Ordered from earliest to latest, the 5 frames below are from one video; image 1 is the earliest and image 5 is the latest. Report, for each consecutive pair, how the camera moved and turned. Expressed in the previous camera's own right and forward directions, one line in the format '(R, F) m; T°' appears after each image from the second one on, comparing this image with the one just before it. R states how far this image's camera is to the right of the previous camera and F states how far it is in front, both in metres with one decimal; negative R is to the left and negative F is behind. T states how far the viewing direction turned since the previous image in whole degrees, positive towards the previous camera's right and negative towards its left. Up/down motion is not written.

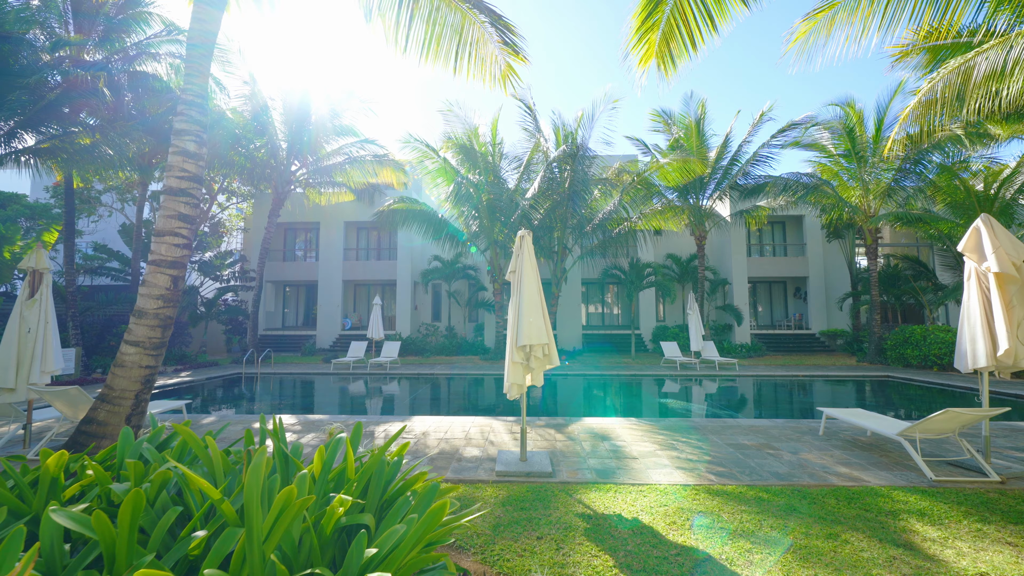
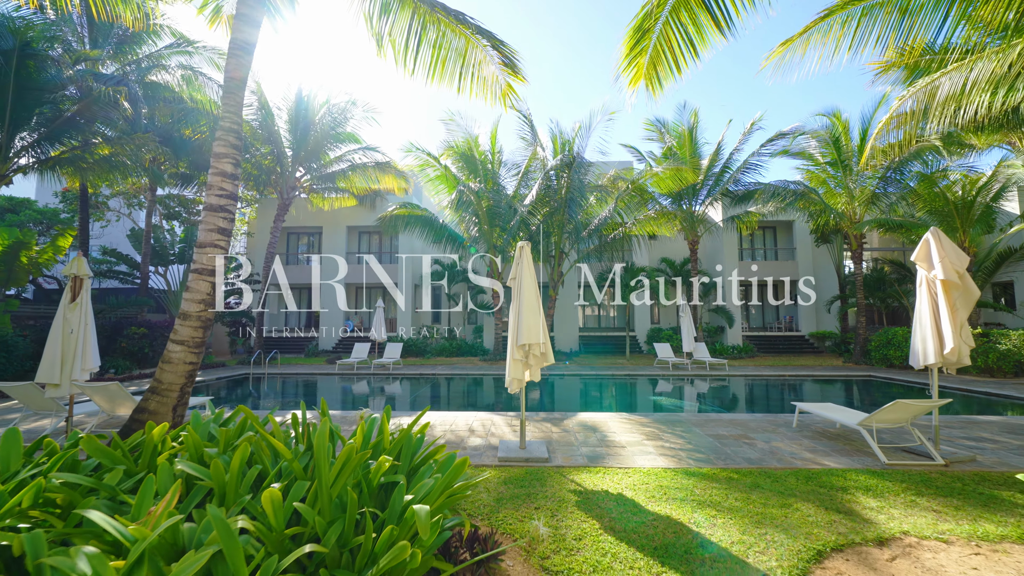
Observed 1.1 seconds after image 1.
(0.0, -0.5) m; 0°
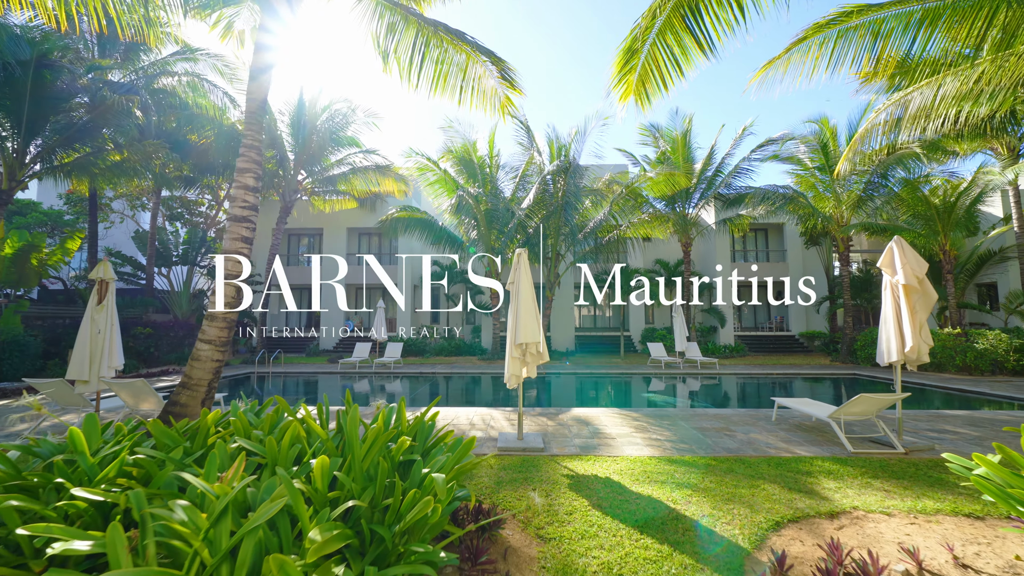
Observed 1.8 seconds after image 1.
(0.0, -0.4) m; 0°
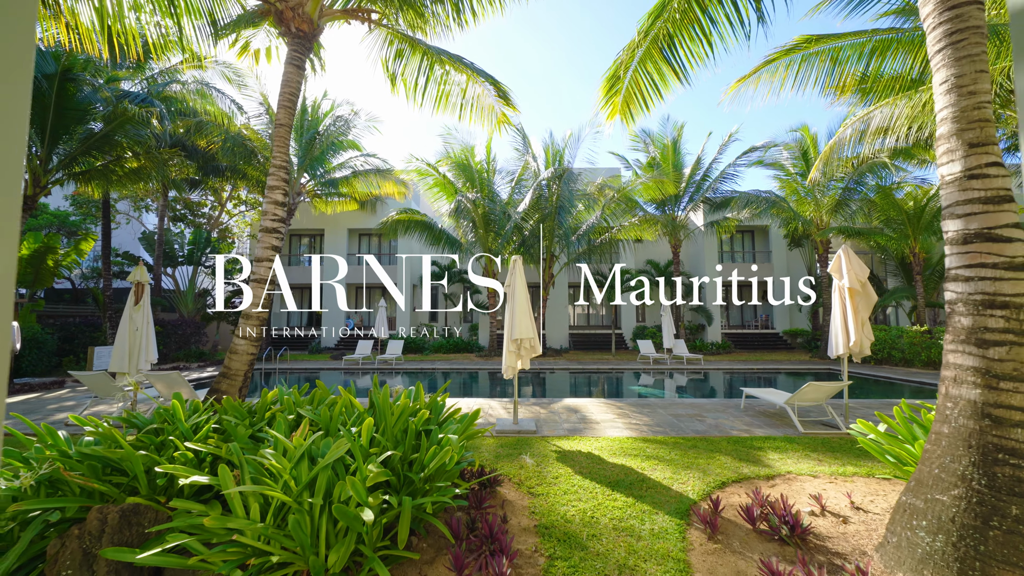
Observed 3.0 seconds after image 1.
(0.0, -0.7) m; +1°
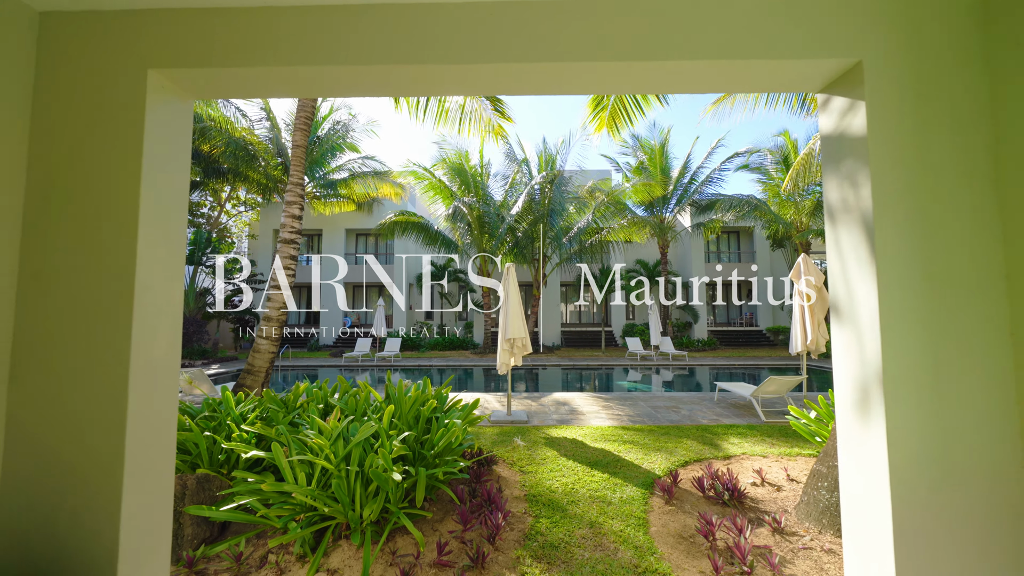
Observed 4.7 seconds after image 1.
(0.0, -0.6) m; +1°
